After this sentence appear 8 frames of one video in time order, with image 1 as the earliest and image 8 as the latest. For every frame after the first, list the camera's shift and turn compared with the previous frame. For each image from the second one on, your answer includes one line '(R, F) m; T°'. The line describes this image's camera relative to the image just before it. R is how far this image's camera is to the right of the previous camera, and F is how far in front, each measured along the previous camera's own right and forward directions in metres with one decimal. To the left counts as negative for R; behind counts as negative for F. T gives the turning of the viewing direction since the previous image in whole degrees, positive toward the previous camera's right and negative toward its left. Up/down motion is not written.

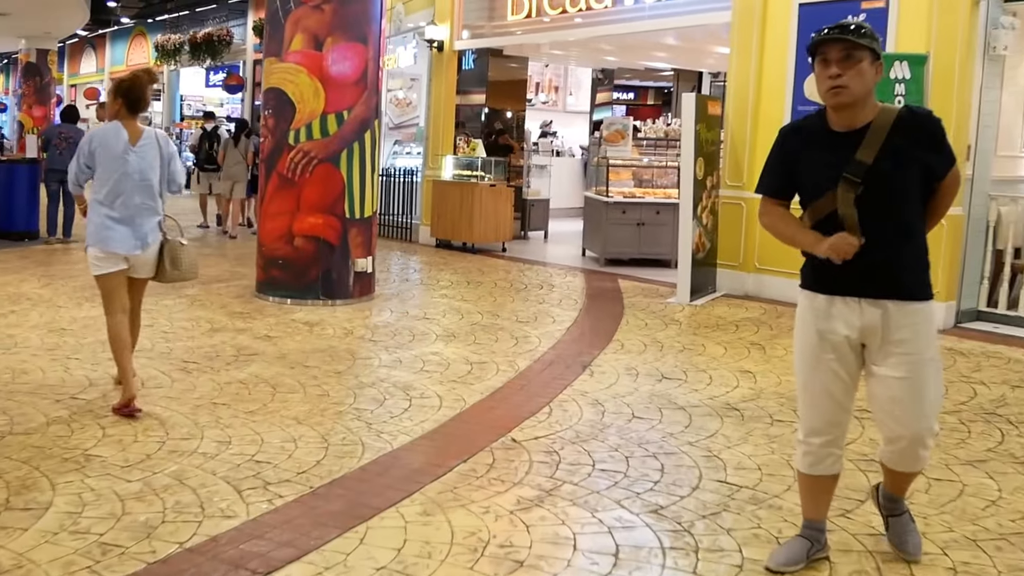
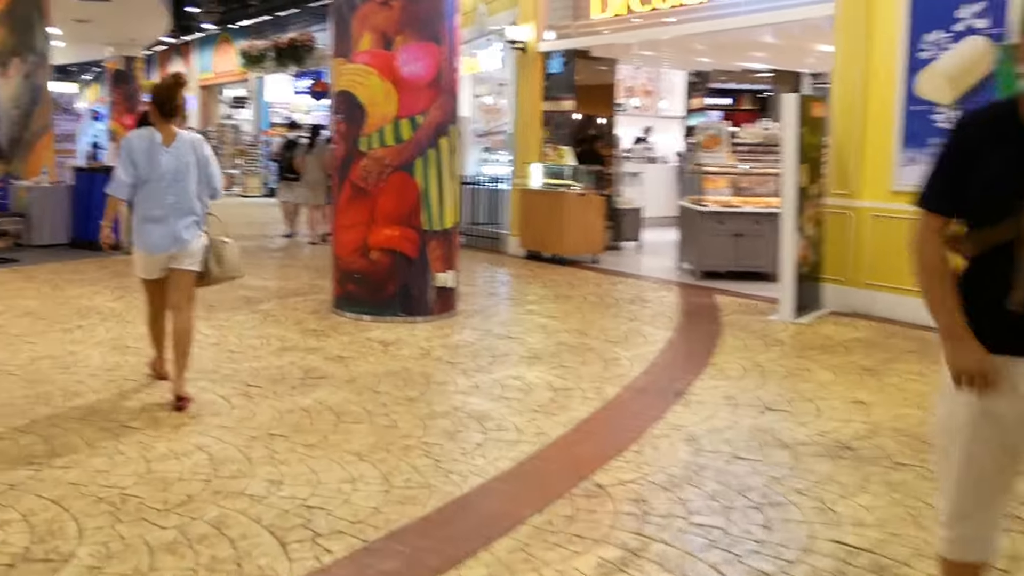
(0.0, +0.4) m; -4°
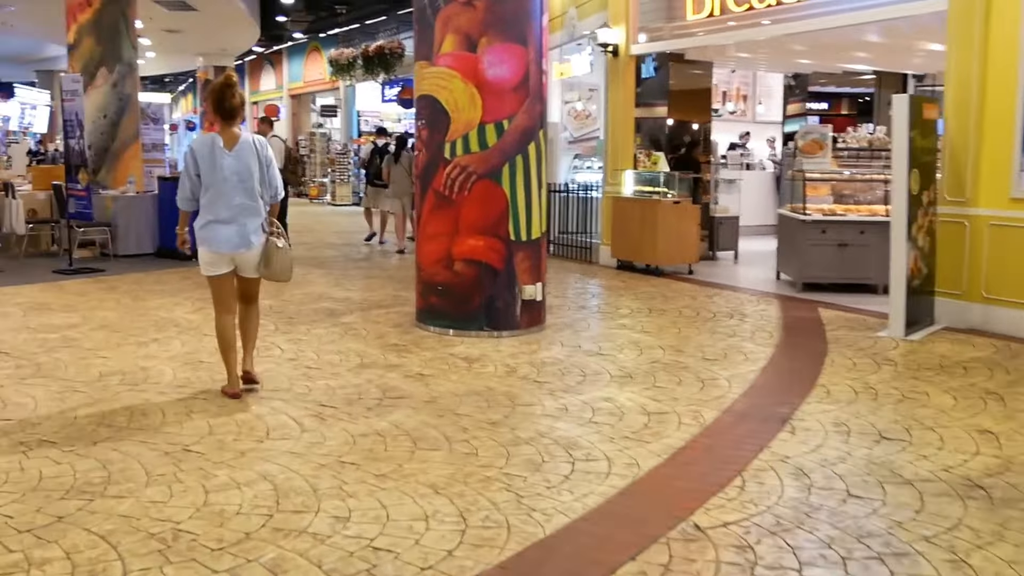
(0.0, +0.3) m; -4°
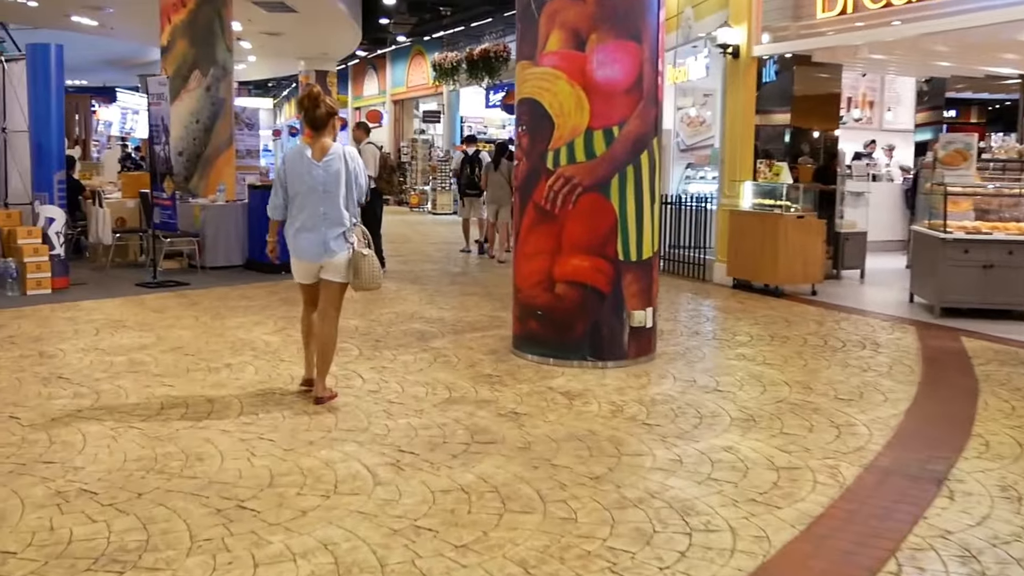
(0.0, +0.5) m; -4°
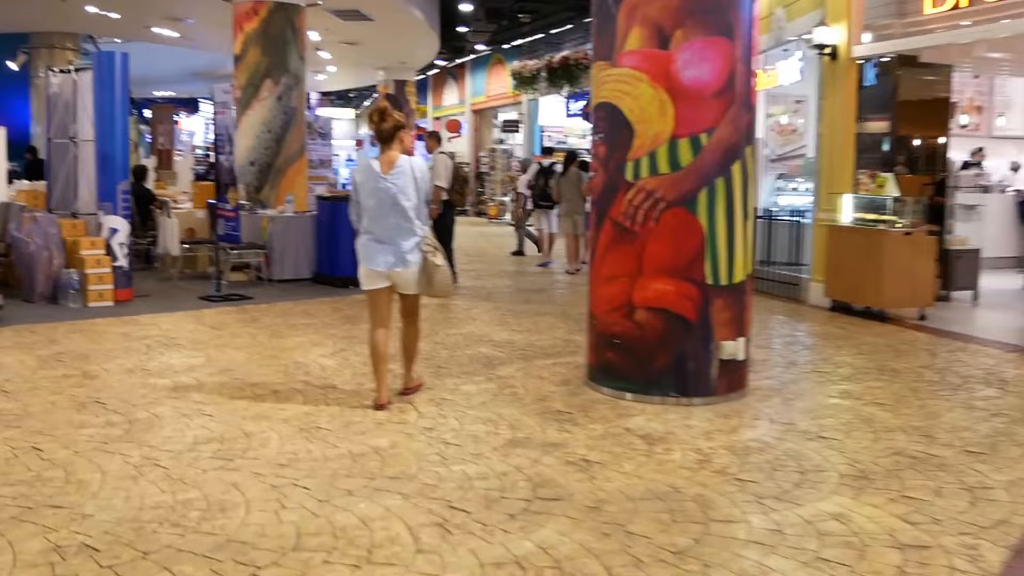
(0.0, +0.5) m; -3°
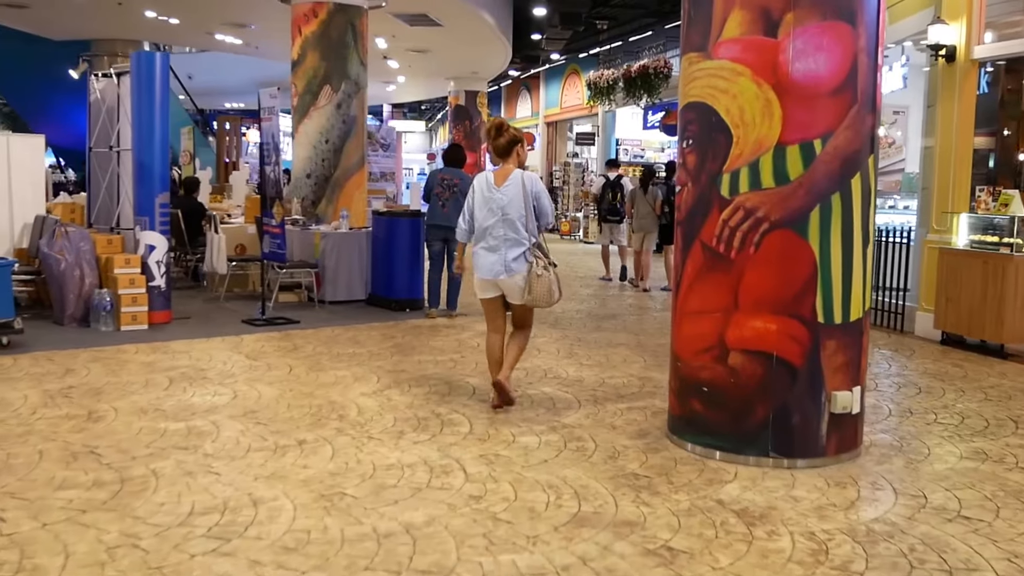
(0.0, +0.7) m; -3°
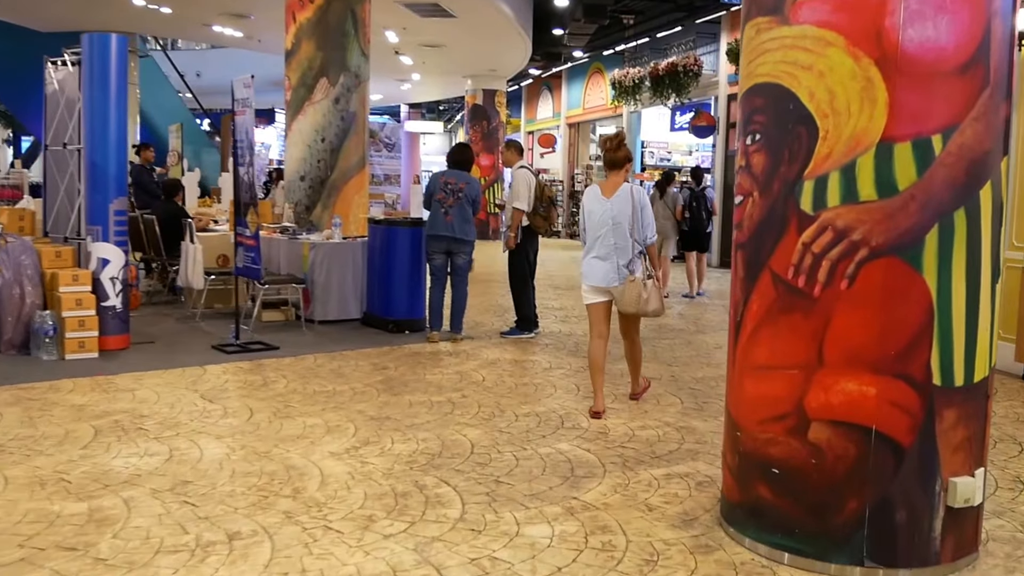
(0.0, +1.0) m; -1°
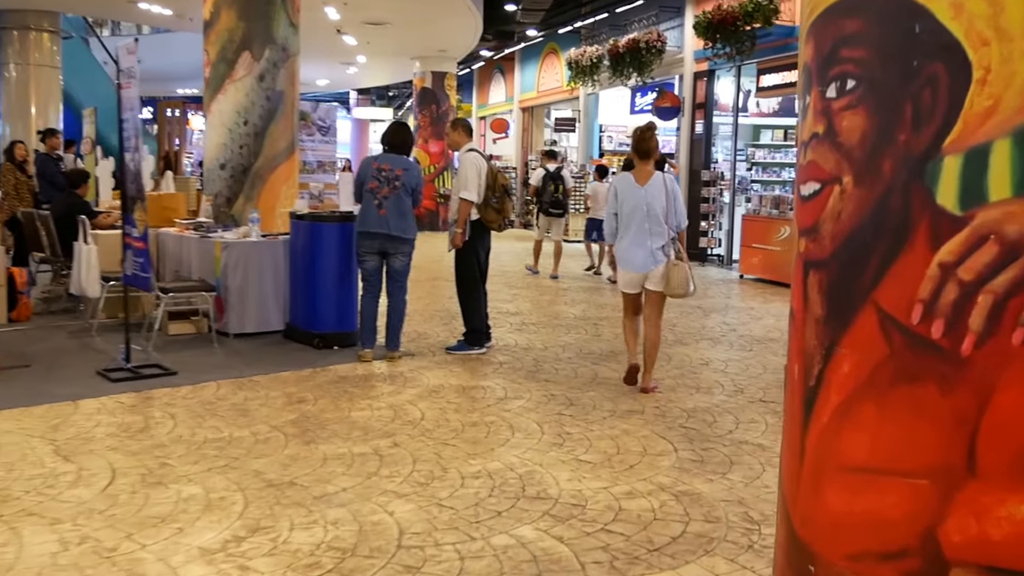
(0.0, +1.1) m; +2°
